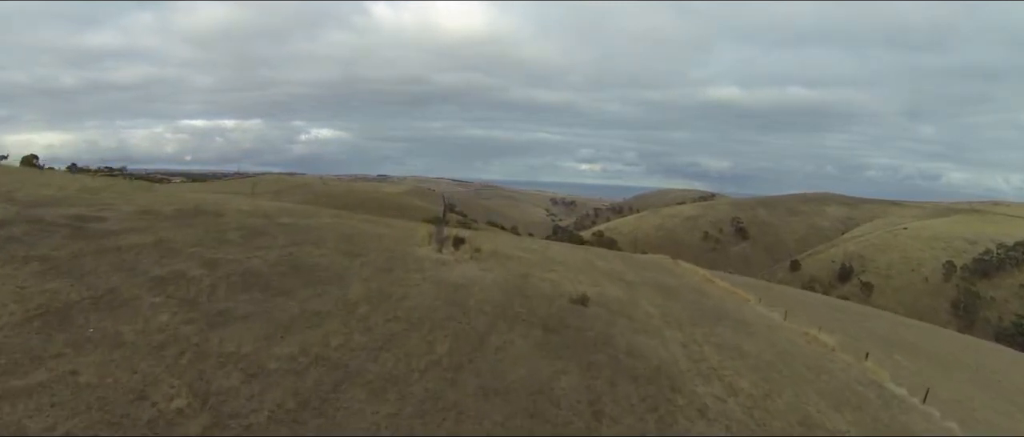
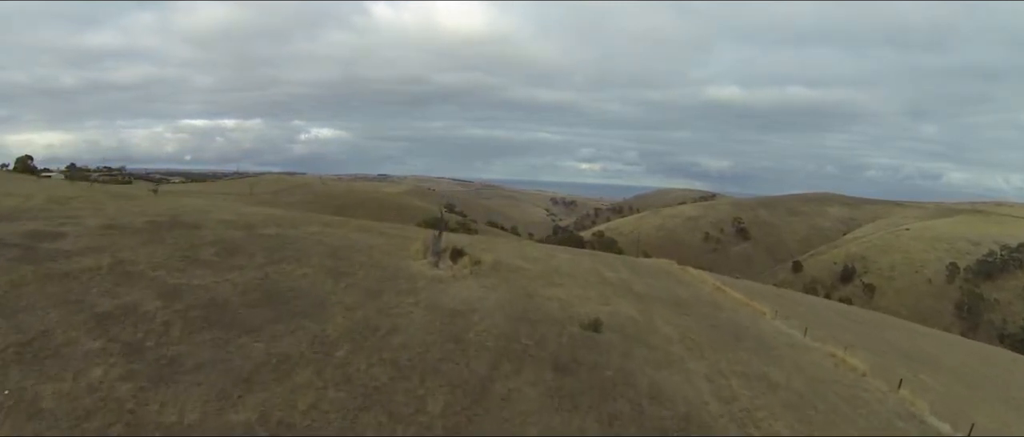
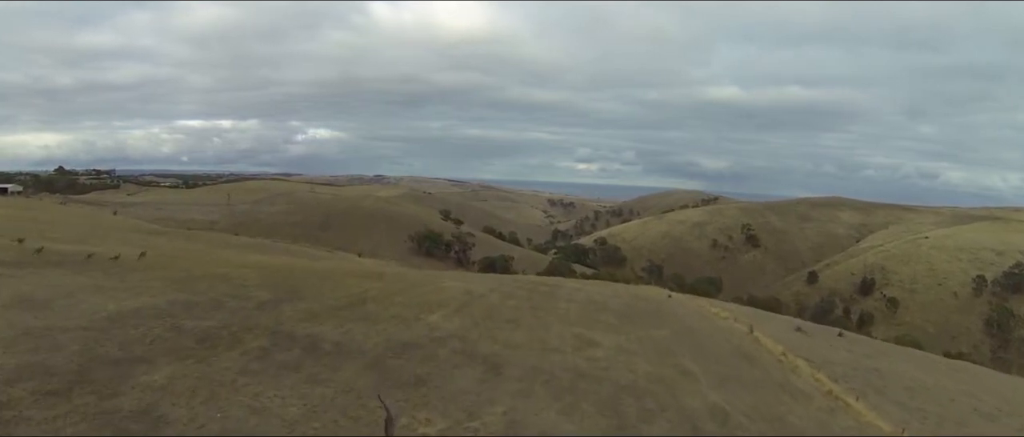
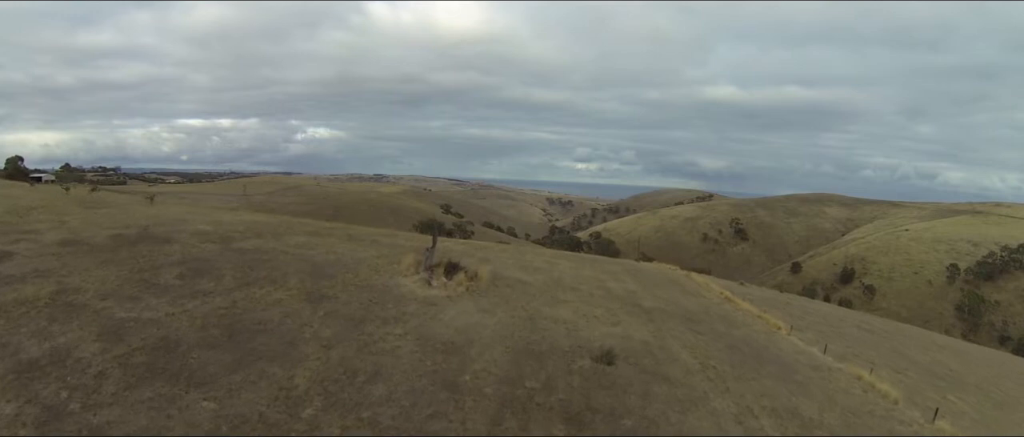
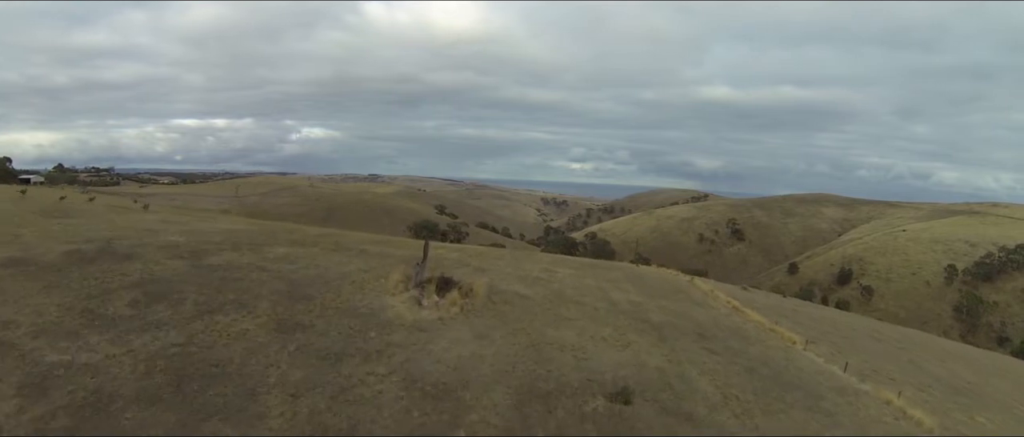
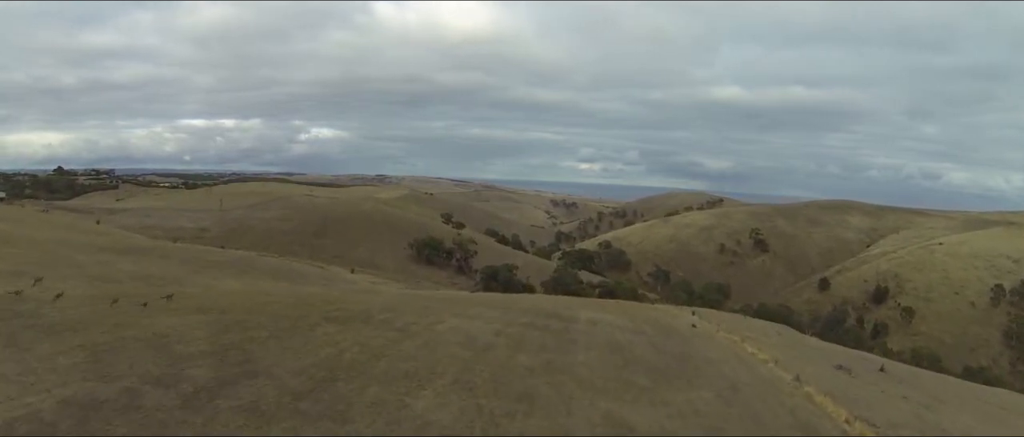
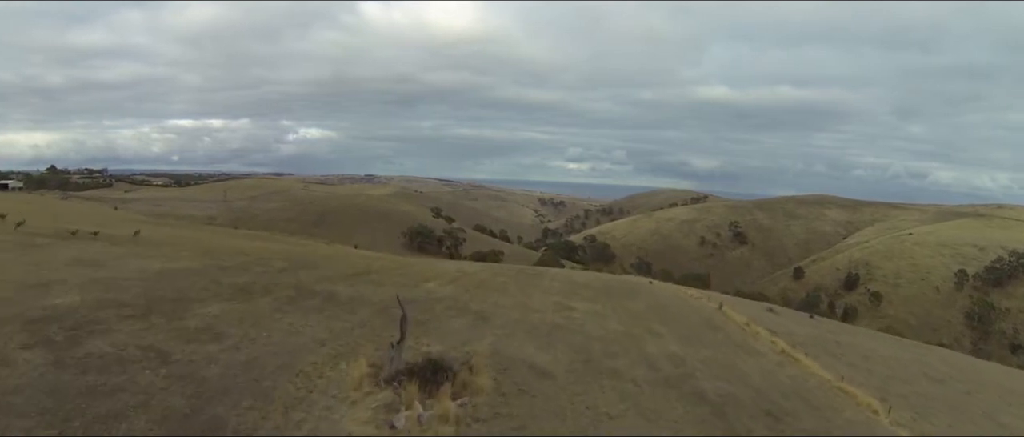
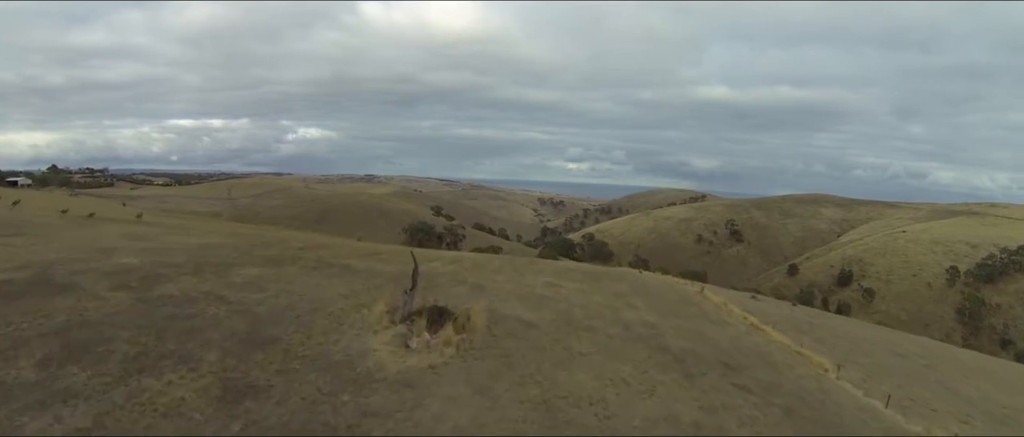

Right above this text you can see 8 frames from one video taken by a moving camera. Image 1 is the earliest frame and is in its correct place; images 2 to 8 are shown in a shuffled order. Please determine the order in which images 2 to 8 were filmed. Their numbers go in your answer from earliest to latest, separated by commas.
2, 4, 5, 8, 7, 3, 6
